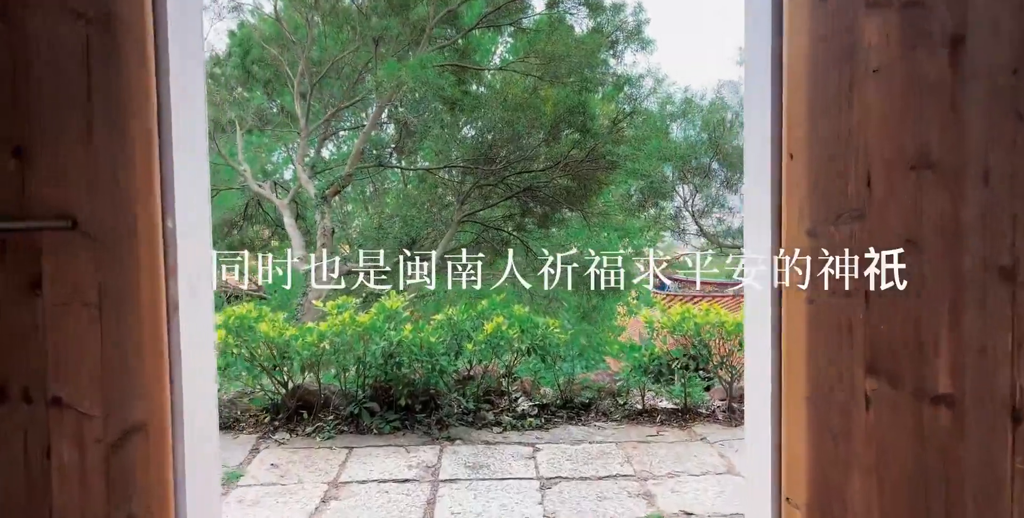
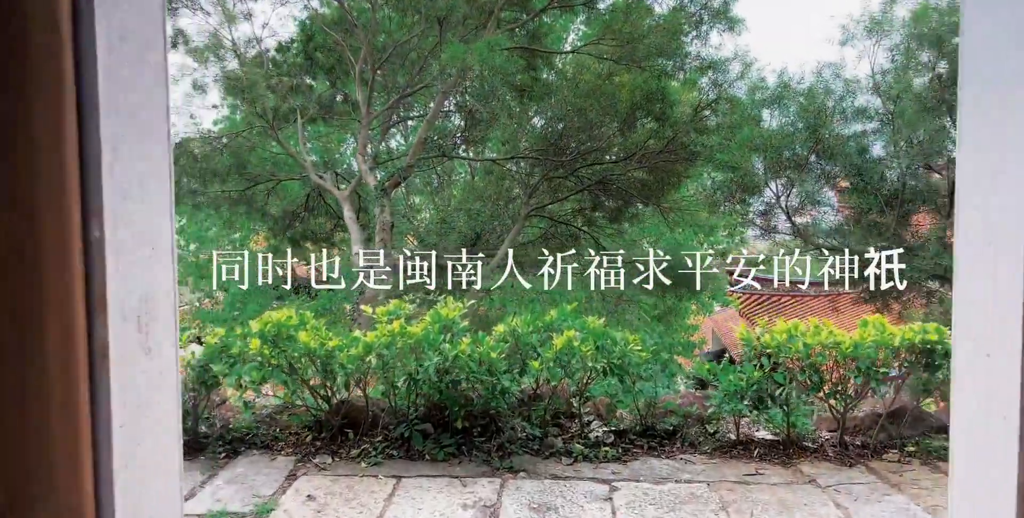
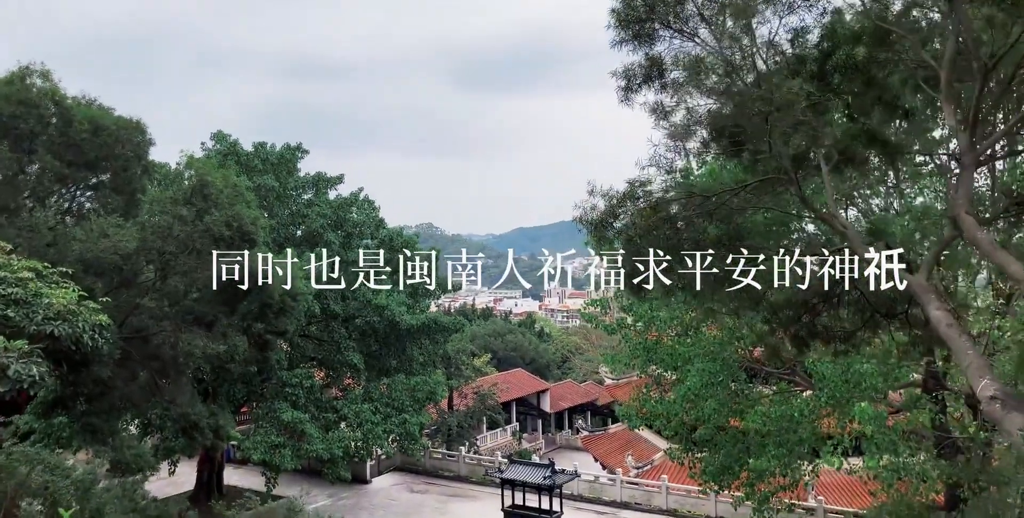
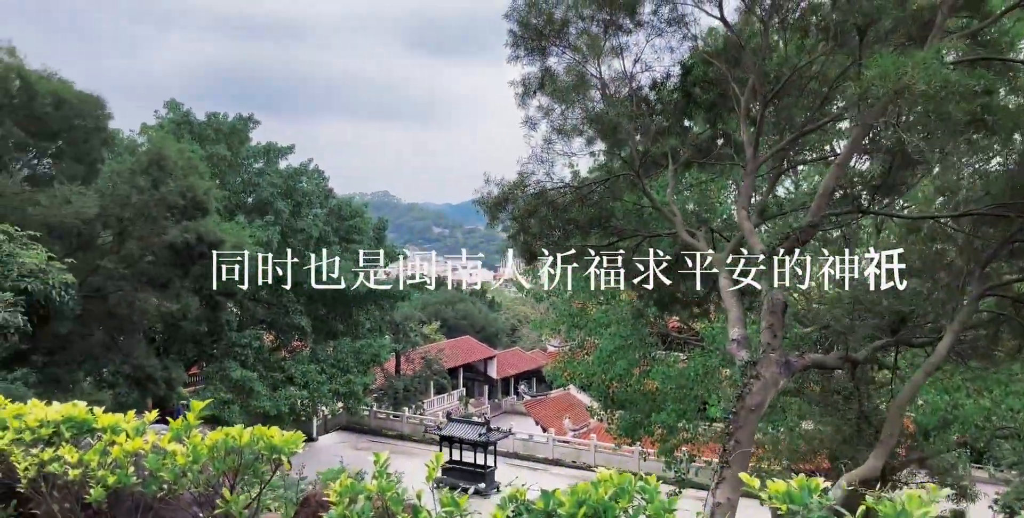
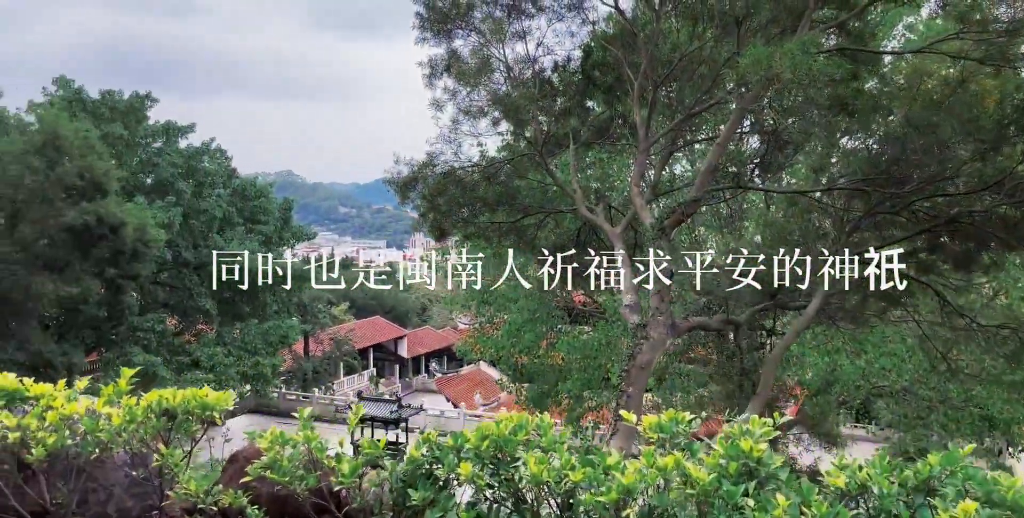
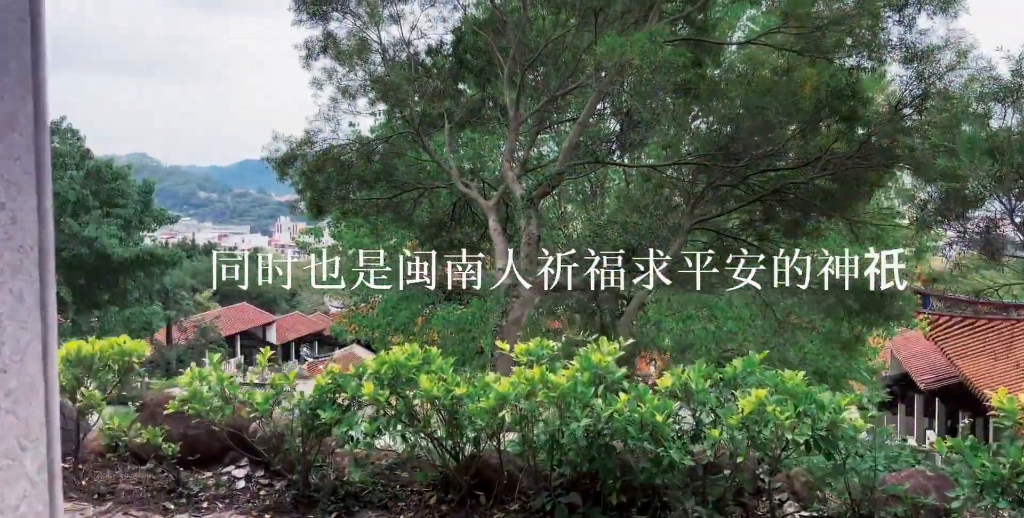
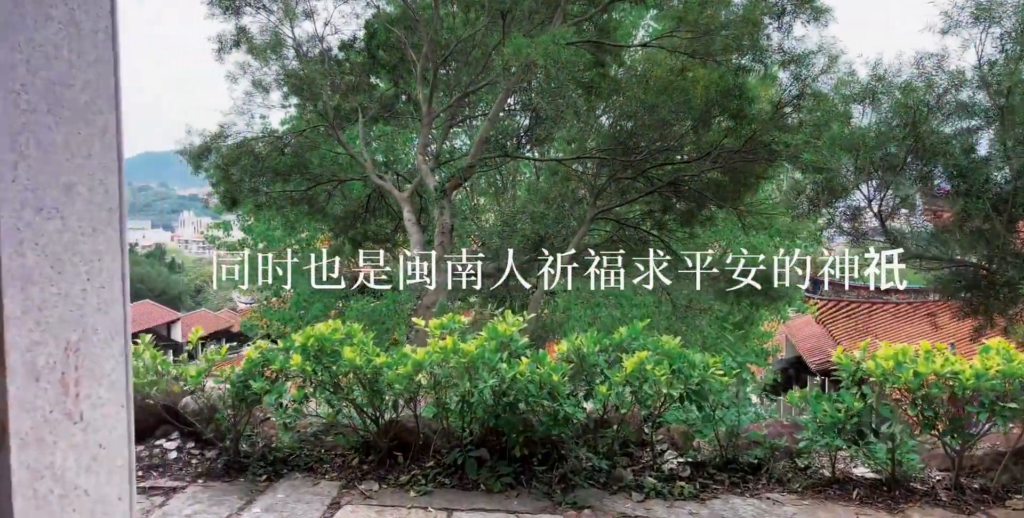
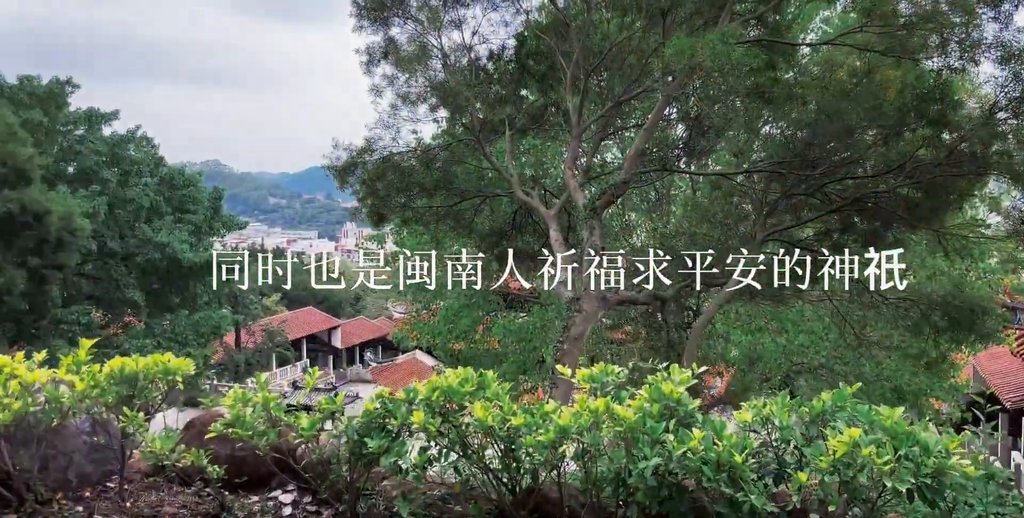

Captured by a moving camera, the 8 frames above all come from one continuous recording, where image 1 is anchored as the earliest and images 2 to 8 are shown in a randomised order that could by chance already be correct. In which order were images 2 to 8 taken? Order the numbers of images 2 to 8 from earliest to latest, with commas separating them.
2, 7, 6, 8, 5, 4, 3
